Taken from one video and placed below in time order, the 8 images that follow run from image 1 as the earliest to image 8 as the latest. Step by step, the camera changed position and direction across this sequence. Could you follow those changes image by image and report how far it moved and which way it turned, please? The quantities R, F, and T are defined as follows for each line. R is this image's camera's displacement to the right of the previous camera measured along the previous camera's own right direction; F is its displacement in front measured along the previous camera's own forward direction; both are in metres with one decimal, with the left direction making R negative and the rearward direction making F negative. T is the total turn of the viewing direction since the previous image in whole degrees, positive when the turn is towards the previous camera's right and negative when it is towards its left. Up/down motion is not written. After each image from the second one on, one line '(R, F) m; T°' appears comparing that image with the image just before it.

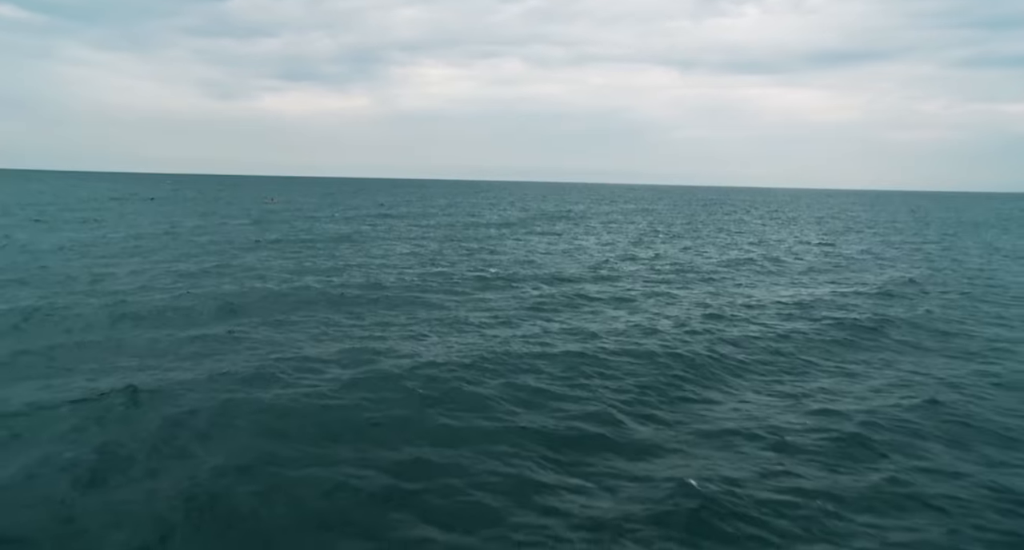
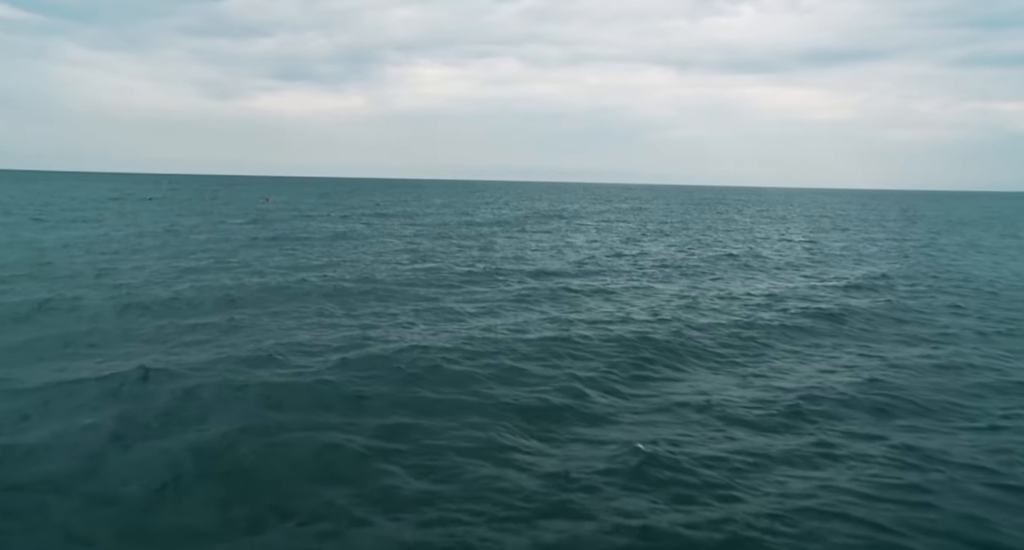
(-1.2, -5.8) m; 0°
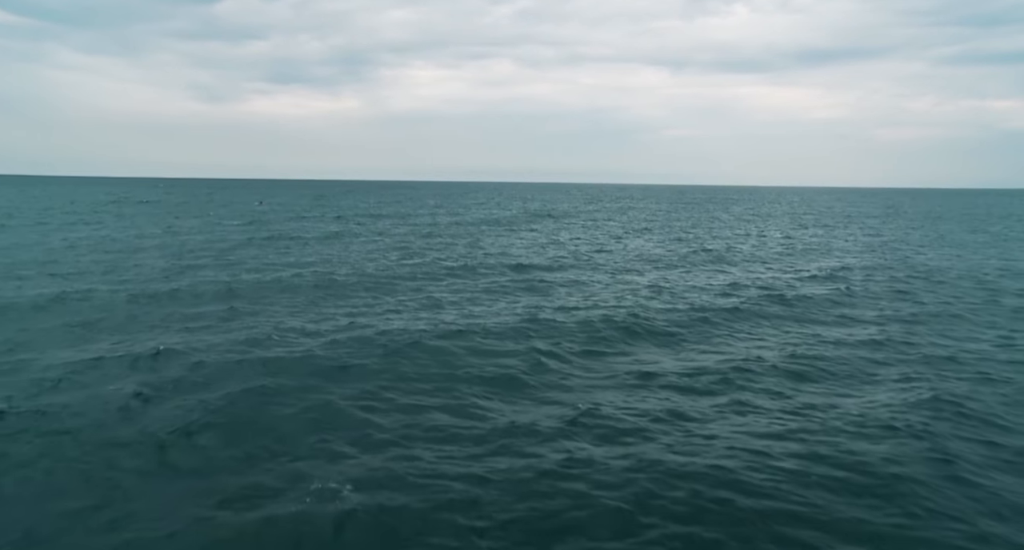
(+1.1, -3.3) m; 0°
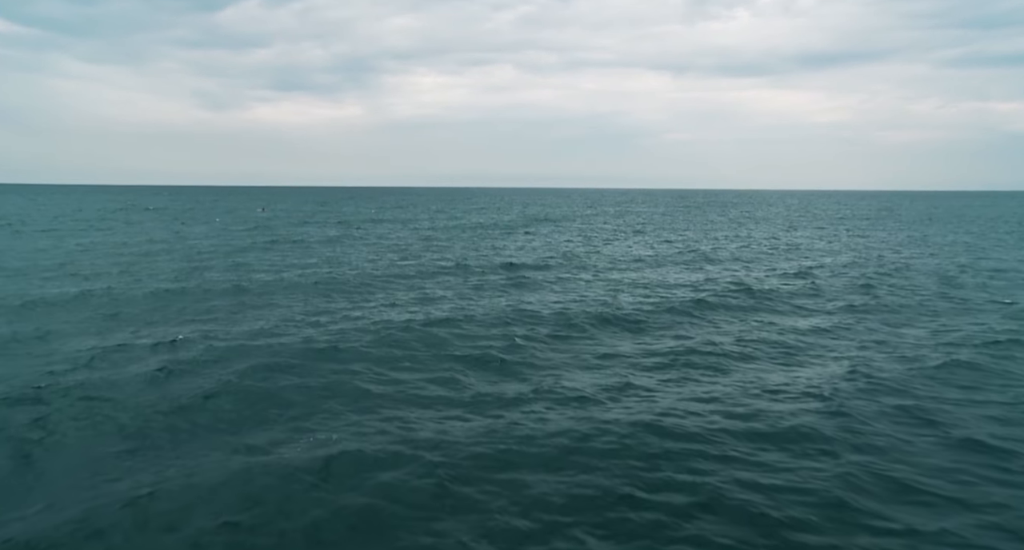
(+1.2, -3.2) m; 0°
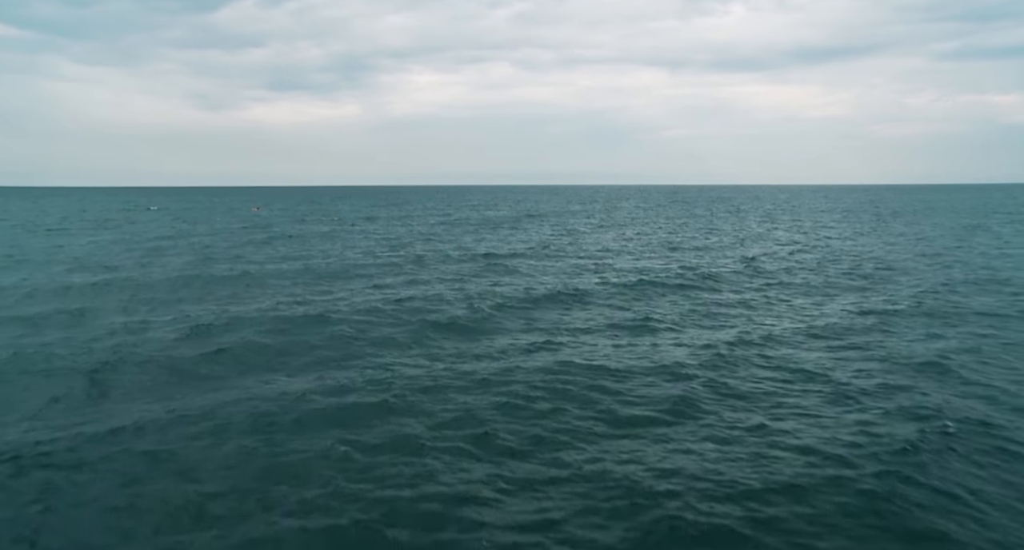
(+2.0, -5.7) m; 0°
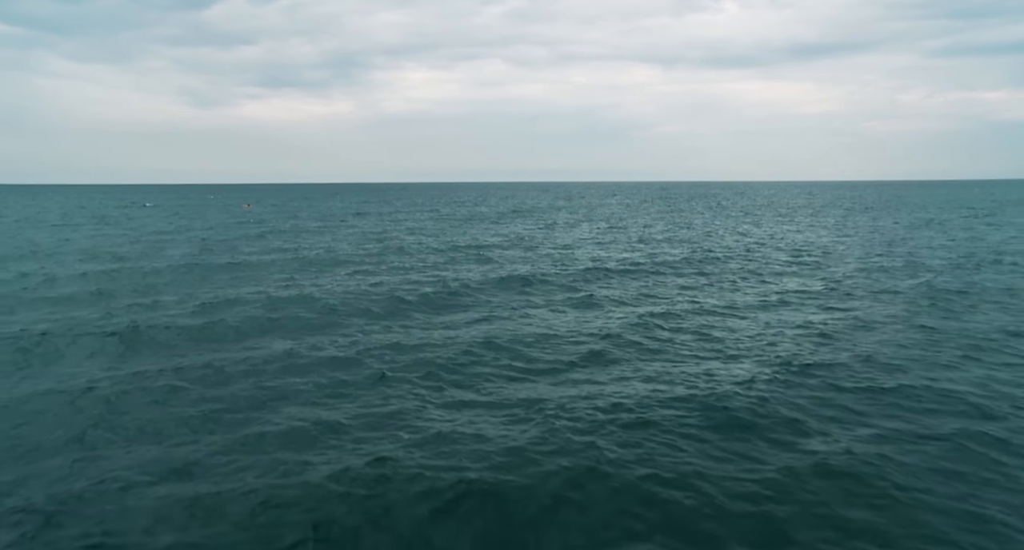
(+1.6, -4.6) m; +1°
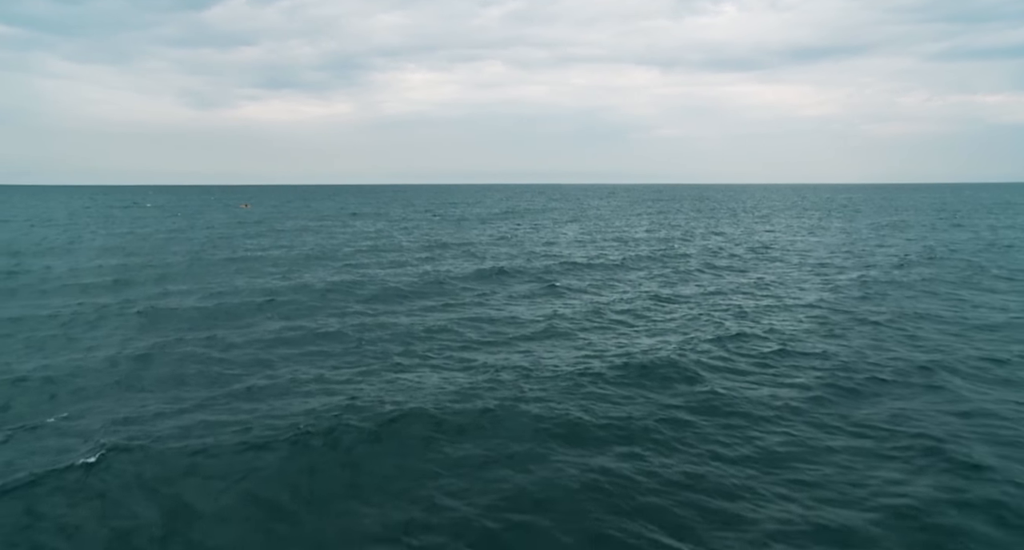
(+1.4, -3.9) m; 0°
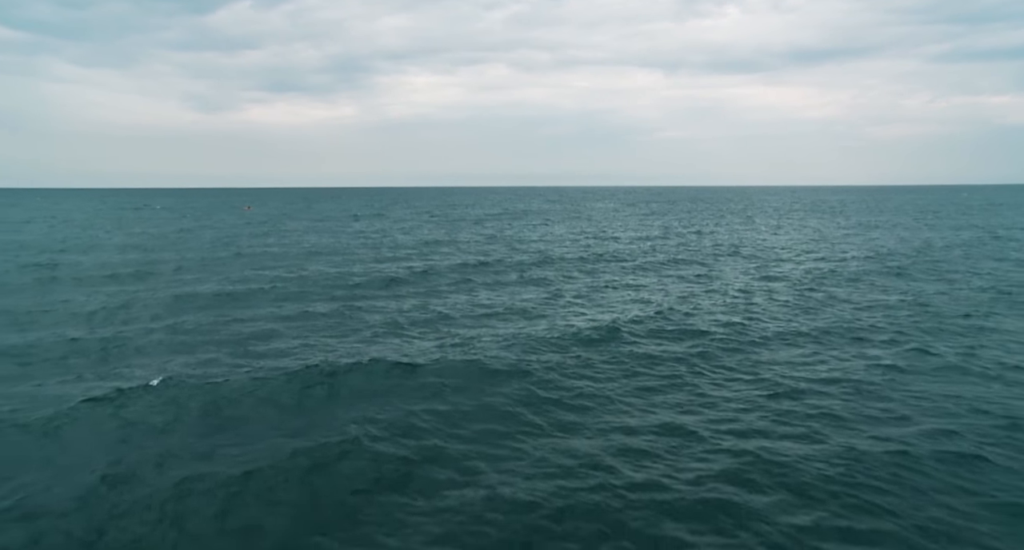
(+1.6, -4.4) m; 0°
